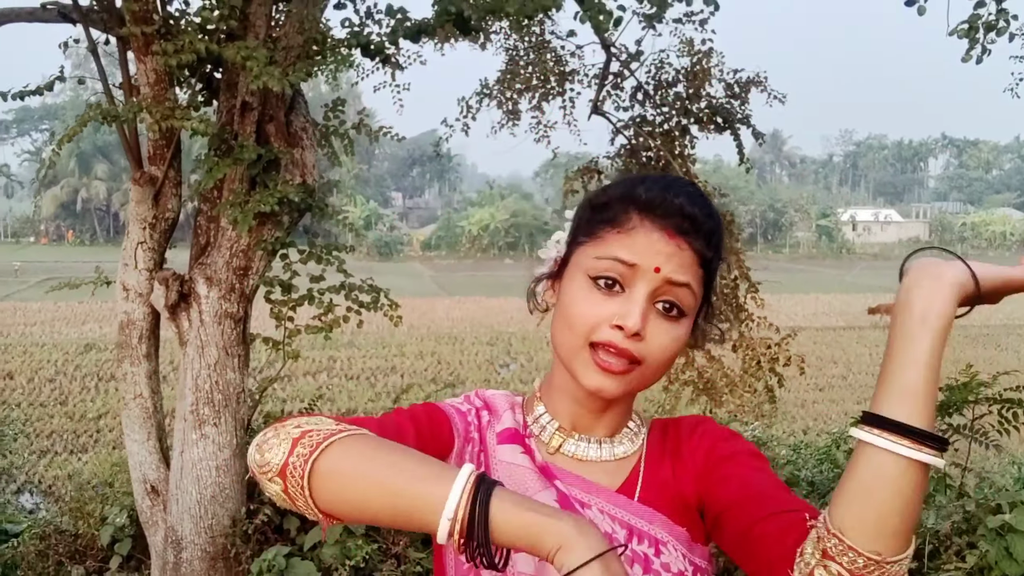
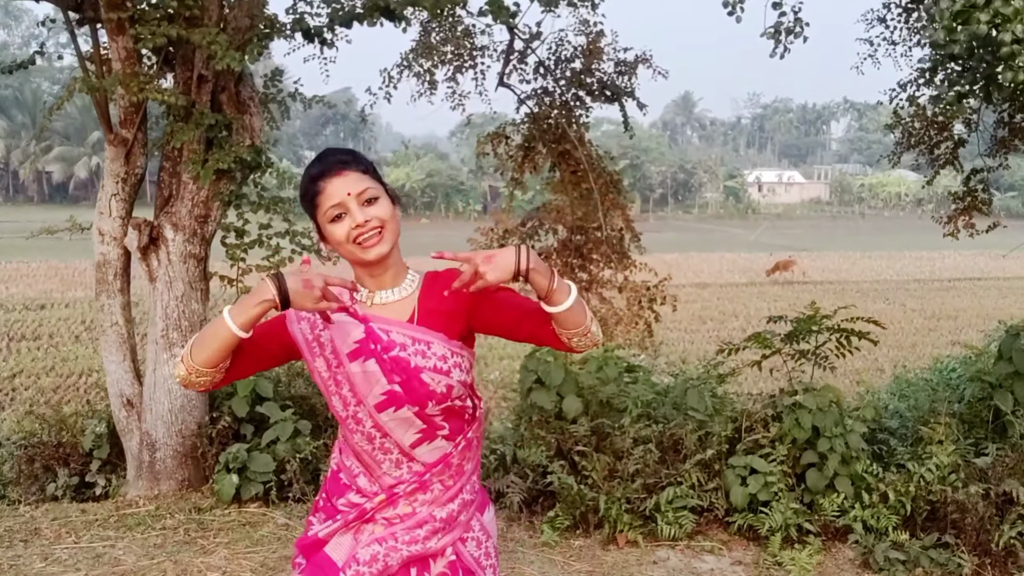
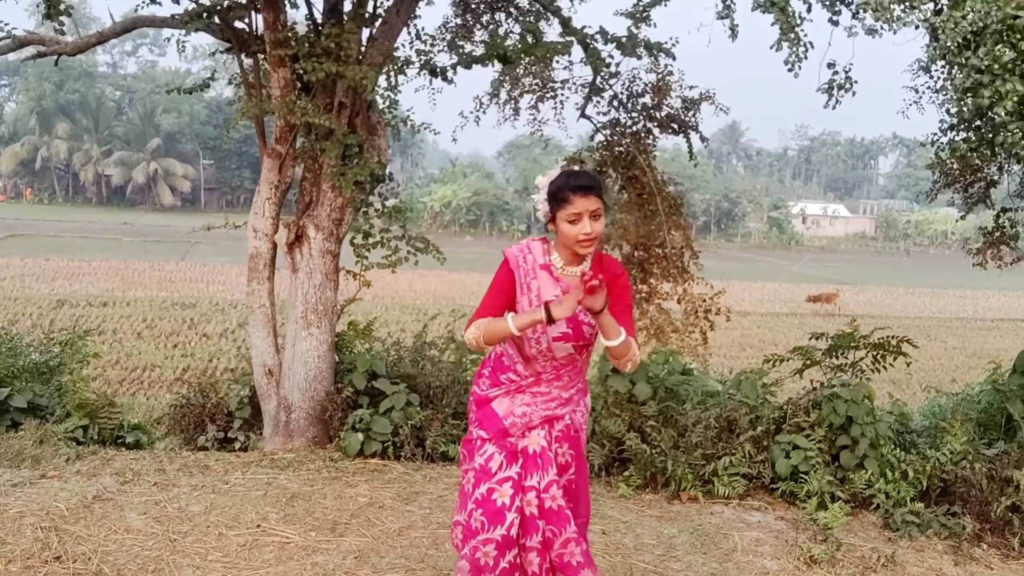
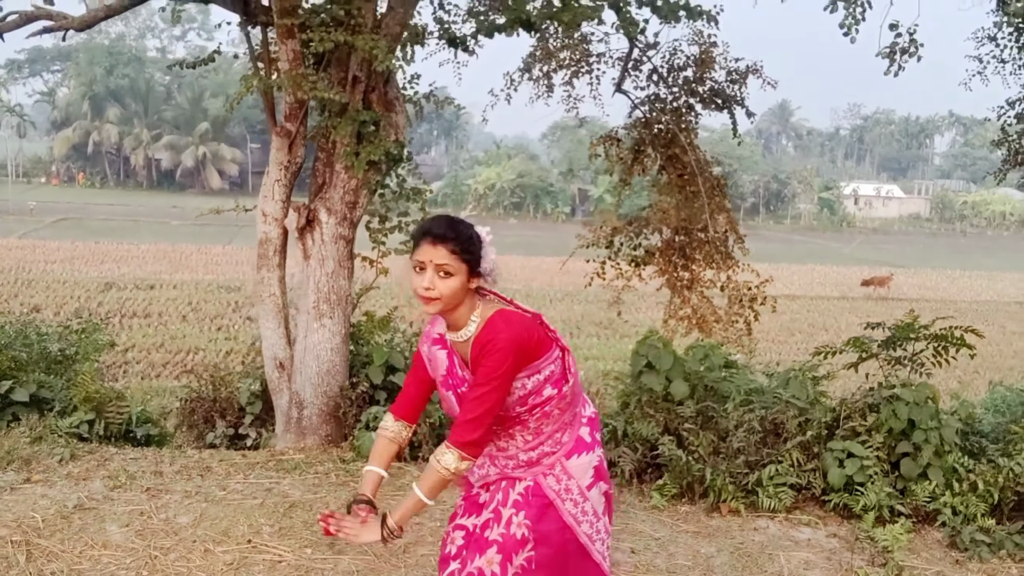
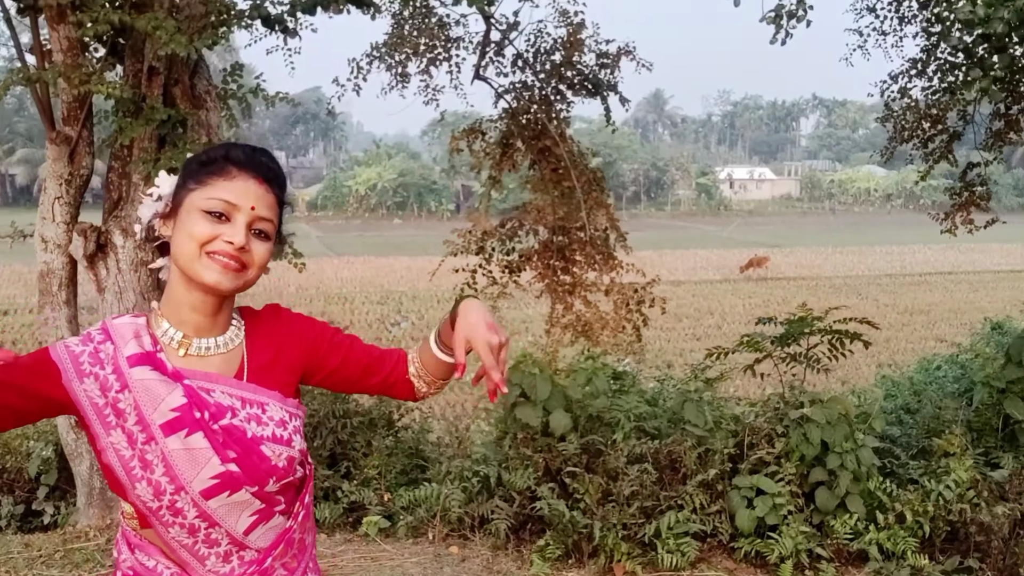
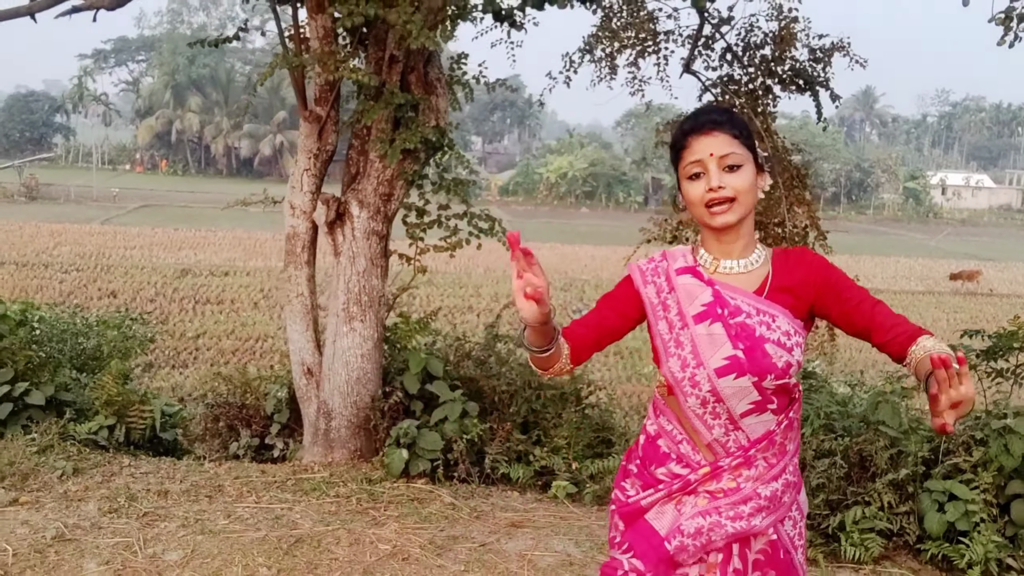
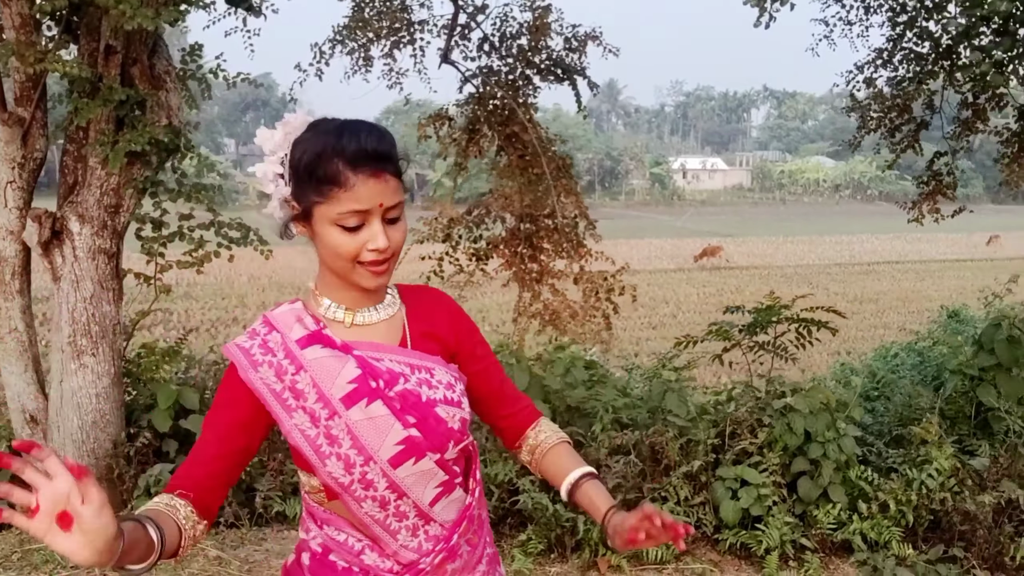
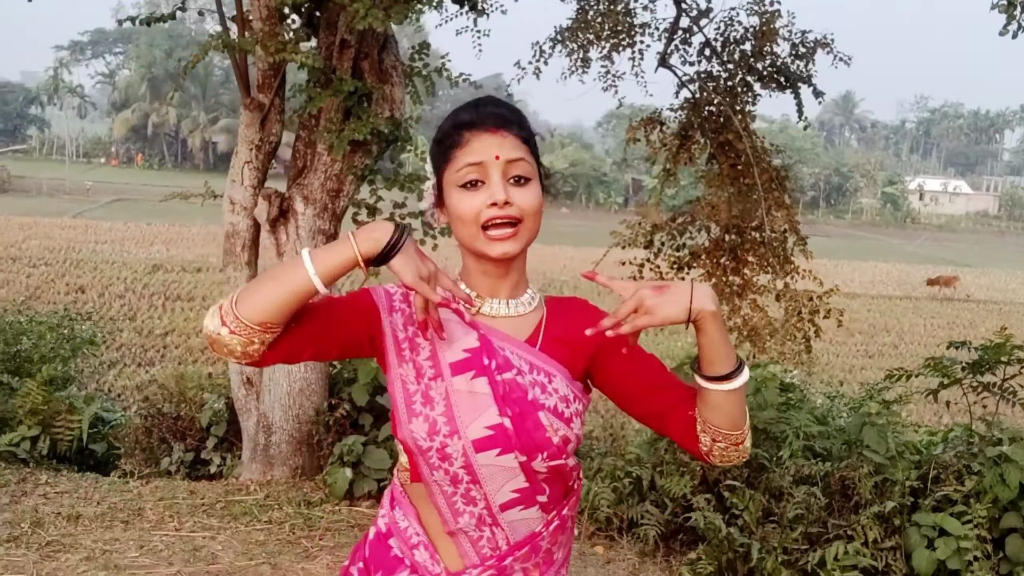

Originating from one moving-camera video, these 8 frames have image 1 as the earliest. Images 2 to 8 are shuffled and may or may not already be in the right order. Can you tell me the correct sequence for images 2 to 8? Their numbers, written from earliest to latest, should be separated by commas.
8, 6, 4, 3, 2, 5, 7
